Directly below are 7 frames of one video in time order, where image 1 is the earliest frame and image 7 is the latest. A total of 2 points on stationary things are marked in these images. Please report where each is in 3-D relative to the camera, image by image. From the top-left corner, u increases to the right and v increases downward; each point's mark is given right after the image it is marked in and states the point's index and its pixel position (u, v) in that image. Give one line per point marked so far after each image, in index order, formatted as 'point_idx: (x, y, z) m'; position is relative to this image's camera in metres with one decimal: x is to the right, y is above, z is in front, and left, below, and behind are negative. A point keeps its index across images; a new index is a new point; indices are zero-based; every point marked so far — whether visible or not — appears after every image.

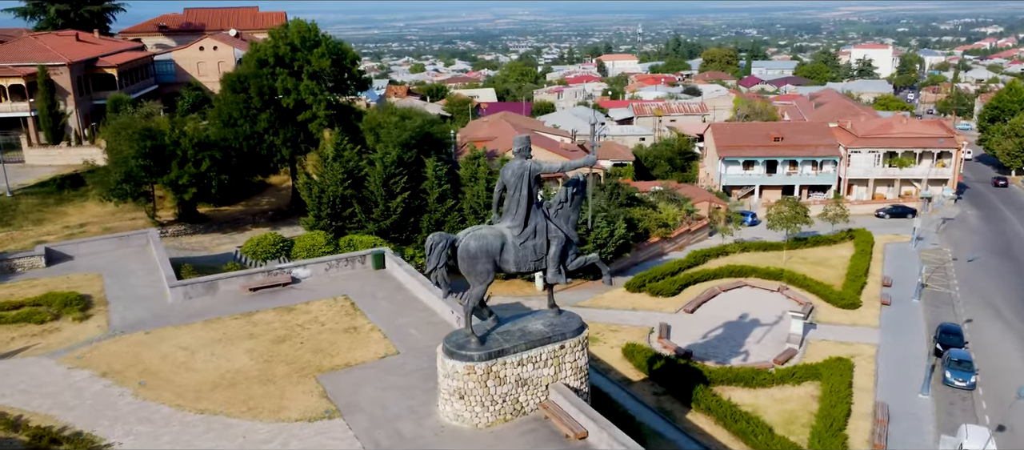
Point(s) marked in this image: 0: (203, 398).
0: (-6.4, -3.5, +16.5) m
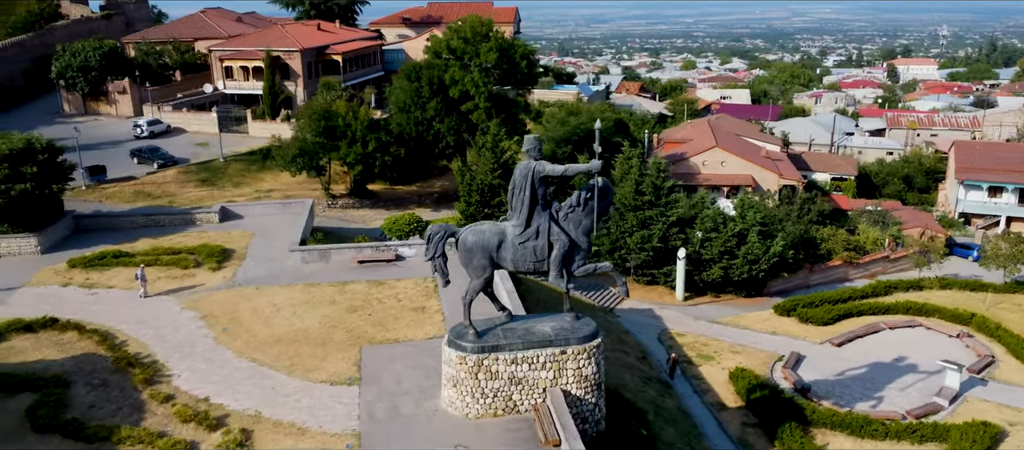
0: (-5.8, -2.9, +18.6) m
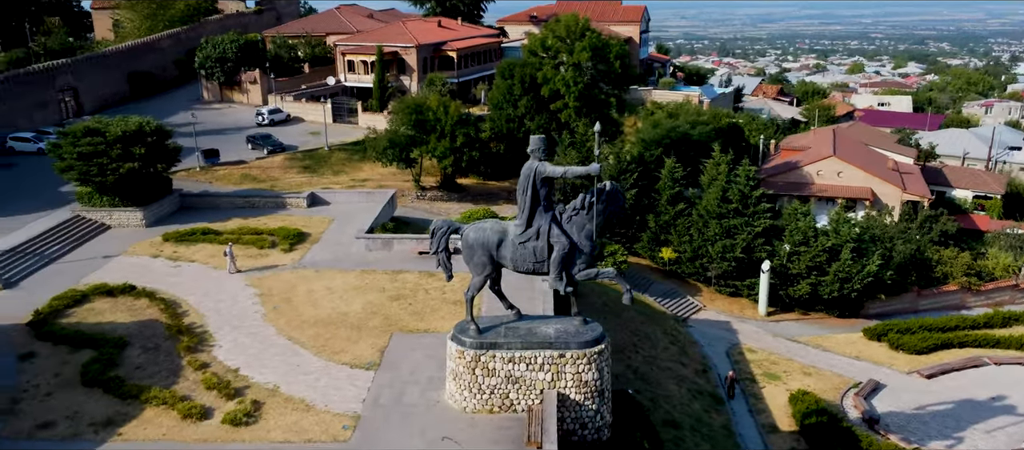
0: (-5.2, -2.5, +19.7) m
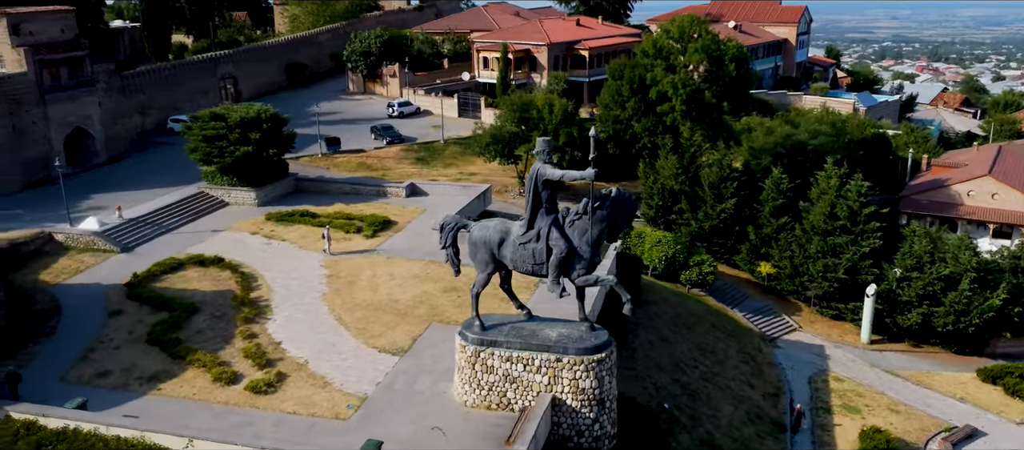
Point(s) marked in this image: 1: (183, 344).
0: (-4.2, -2.2, +20.8) m
1: (-7.6, -2.8, +18.7) m
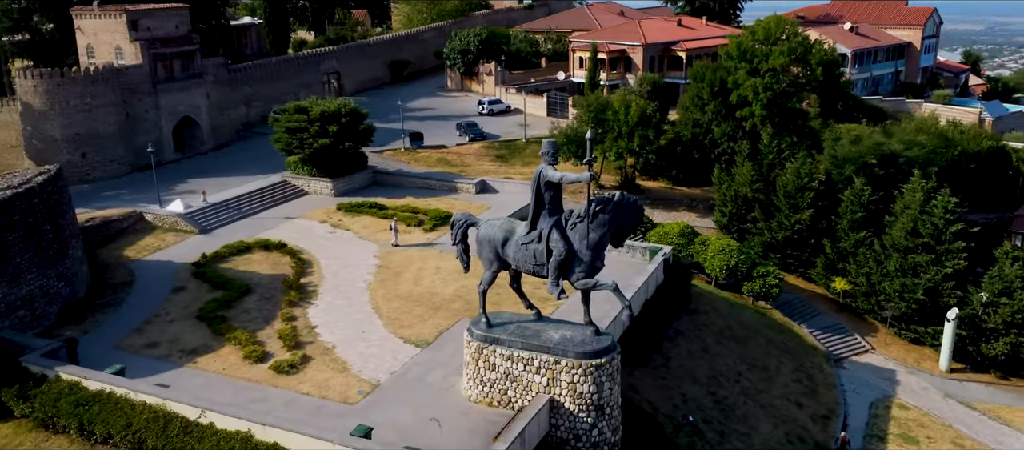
0: (-3.3, -2.0, +21.5) m
1: (-7.0, -2.4, +19.9) m
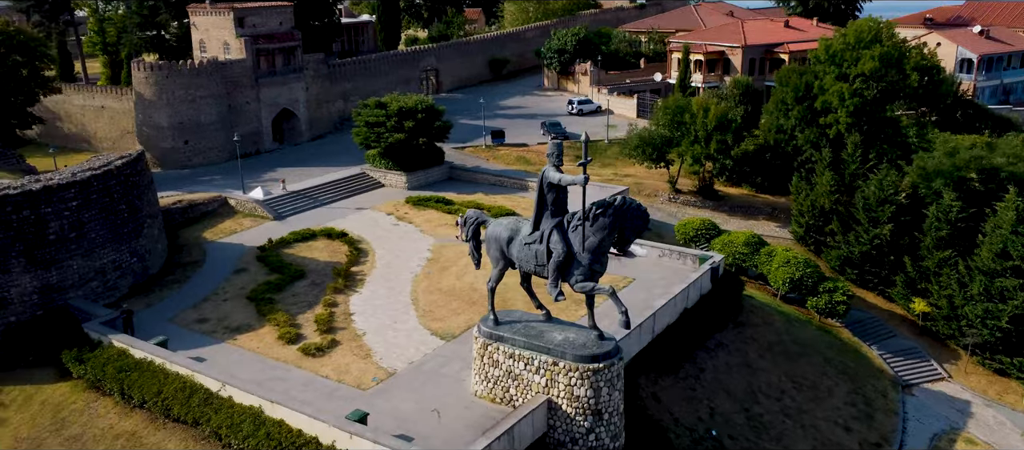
0: (-2.2, -1.9, +22.1) m
1: (-6.2, -2.1, +21.1) m
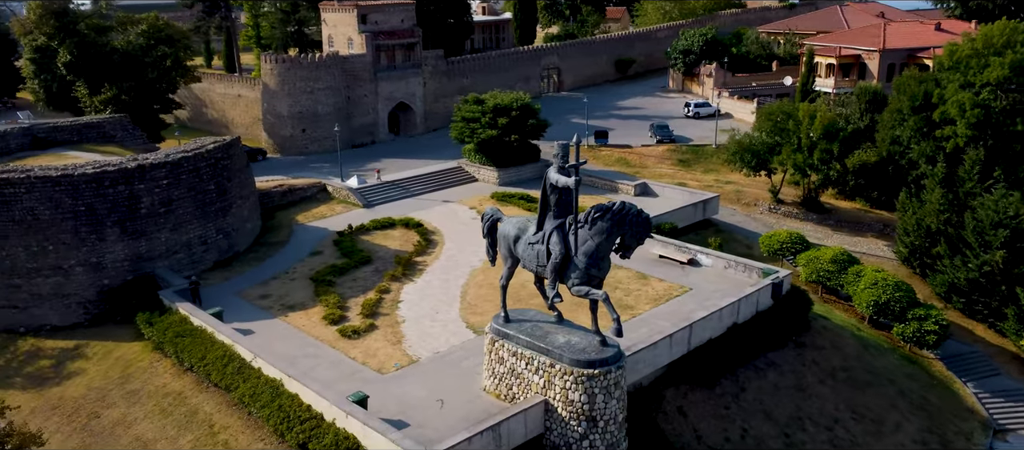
0: (-0.9, -1.7, +22.5) m
1: (-5.0, -1.7, +22.3) m
